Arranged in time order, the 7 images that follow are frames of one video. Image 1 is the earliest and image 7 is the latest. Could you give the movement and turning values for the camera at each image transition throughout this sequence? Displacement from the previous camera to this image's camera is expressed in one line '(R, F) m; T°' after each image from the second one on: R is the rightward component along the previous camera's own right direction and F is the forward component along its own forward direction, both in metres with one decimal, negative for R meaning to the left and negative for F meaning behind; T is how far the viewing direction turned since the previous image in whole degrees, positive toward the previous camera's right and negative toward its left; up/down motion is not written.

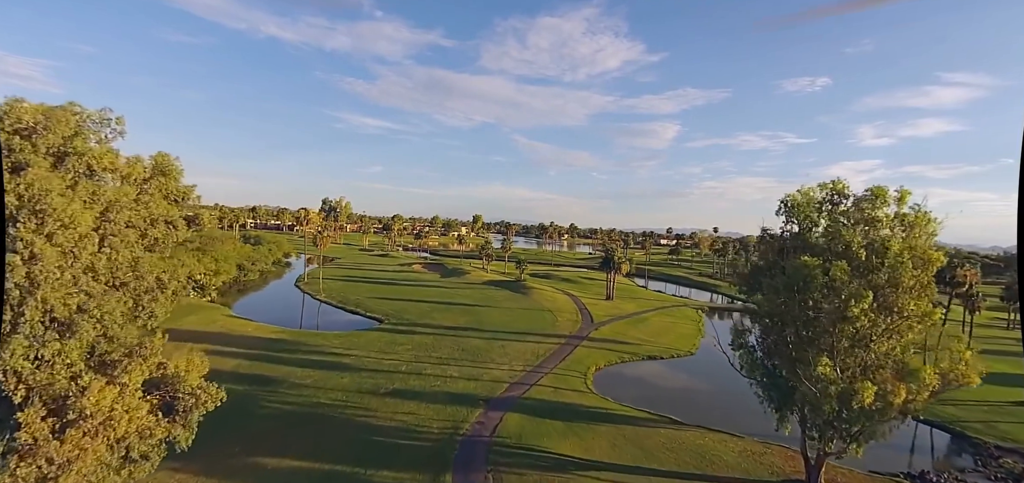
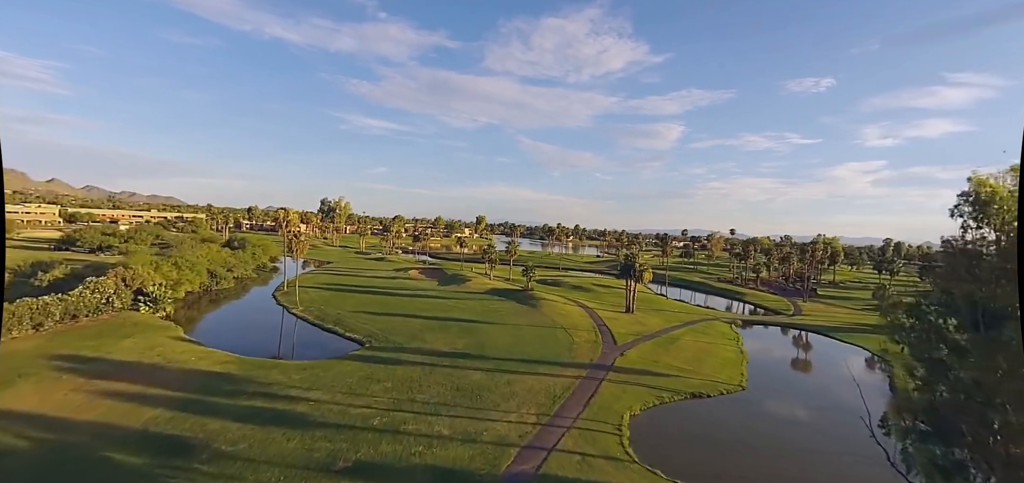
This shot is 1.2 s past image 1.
(-0.4, +9.5) m; -1°
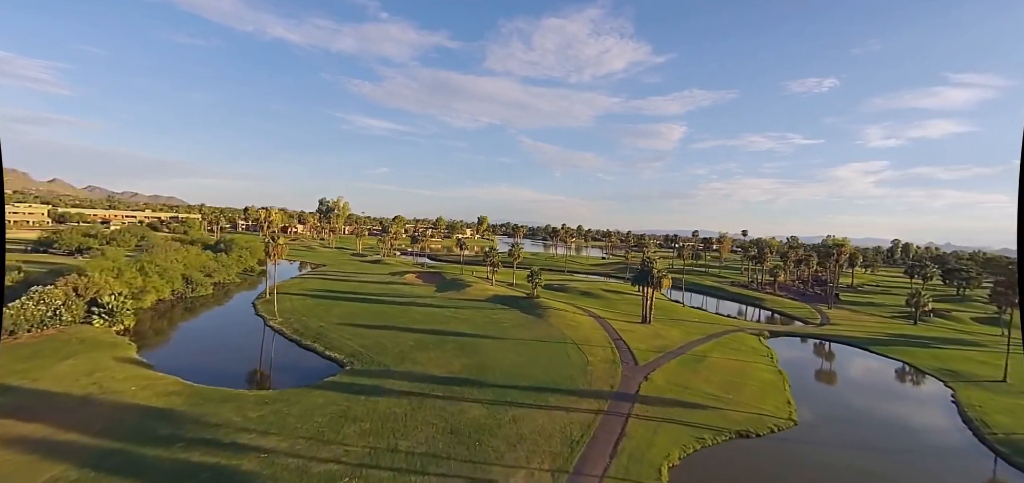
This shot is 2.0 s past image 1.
(-0.4, +6.5) m; 0°
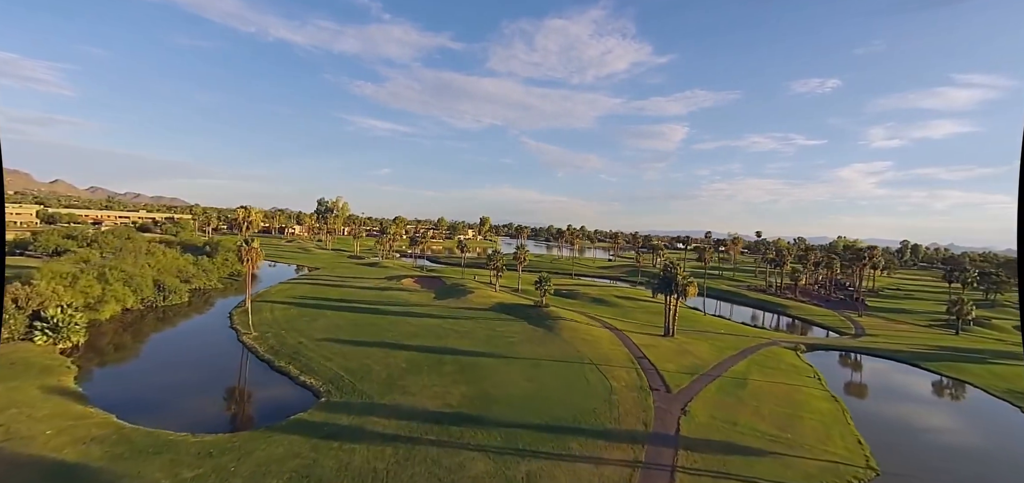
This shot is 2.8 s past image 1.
(-0.6, +6.6) m; 0°
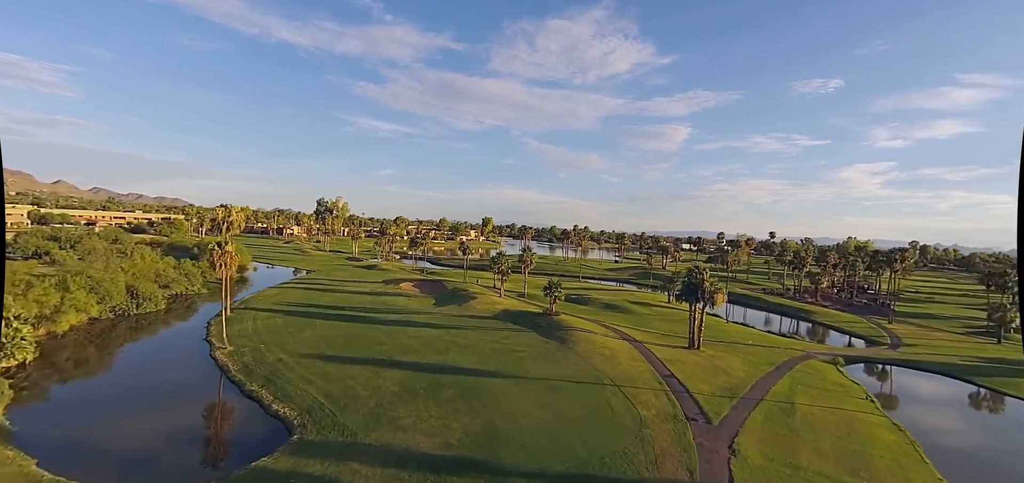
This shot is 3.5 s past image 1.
(-0.7, +5.5) m; 0°
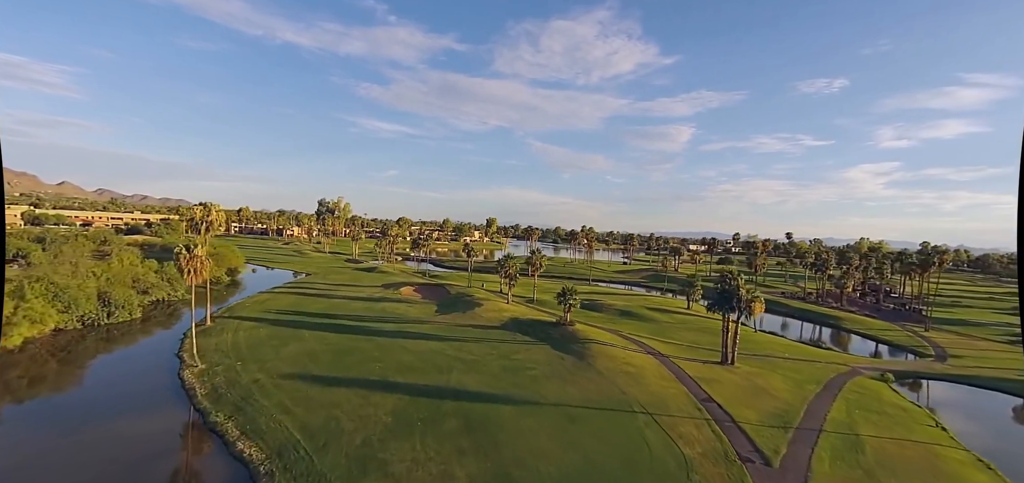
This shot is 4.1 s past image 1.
(-0.8, +5.3) m; 0°
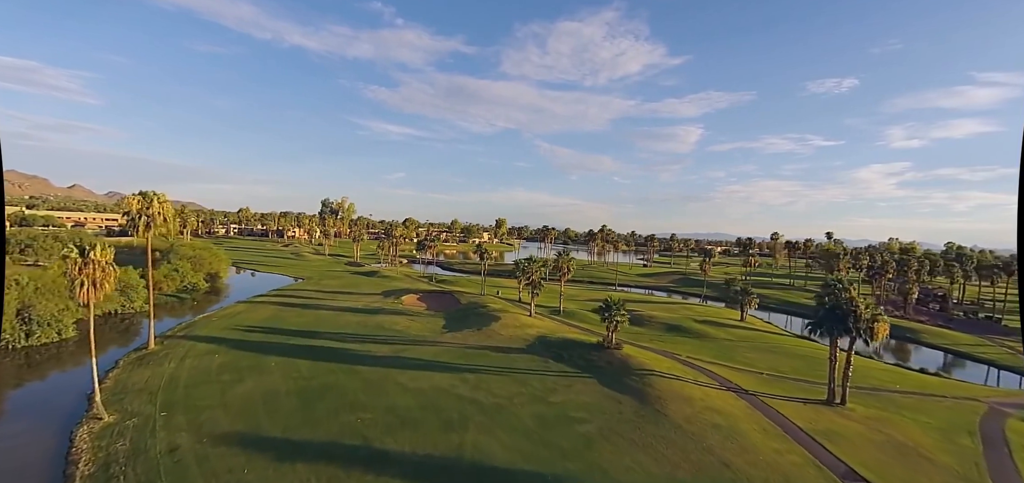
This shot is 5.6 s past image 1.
(-2.0, +11.1) m; -1°
